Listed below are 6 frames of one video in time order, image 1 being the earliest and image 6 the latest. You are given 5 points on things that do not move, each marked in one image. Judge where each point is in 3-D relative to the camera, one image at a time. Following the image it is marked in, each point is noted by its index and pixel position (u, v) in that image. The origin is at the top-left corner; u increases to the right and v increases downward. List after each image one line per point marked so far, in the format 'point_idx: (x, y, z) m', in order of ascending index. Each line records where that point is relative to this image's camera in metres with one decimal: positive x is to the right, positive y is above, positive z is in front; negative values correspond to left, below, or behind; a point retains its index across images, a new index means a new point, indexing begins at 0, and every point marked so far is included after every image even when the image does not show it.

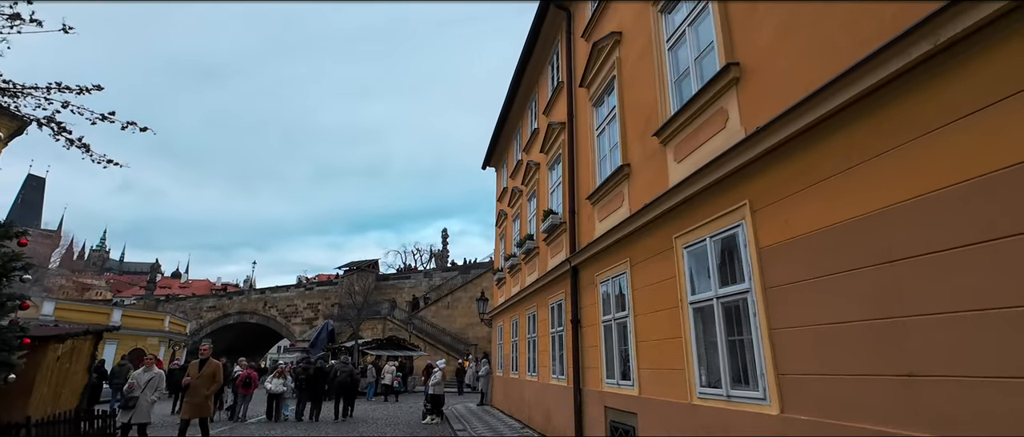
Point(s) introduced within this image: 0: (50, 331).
0: (-9.1, -2.2, +9.6) m
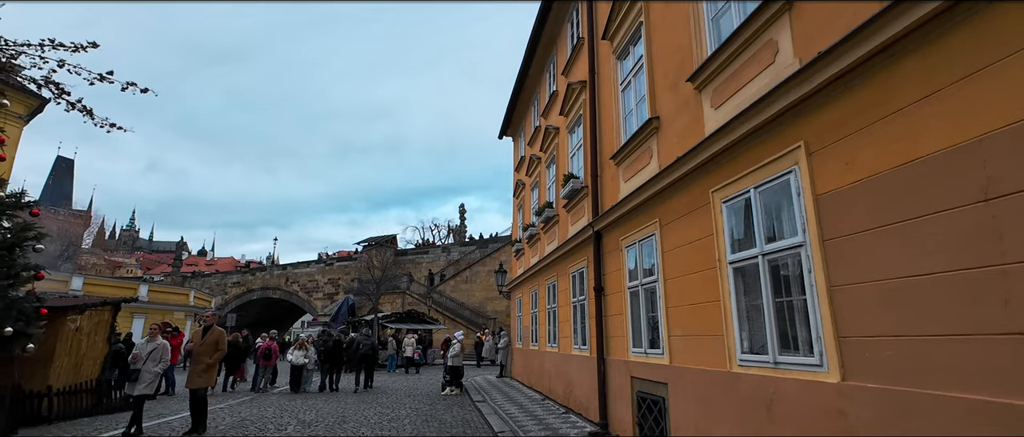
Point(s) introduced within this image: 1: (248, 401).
0: (-8.7, -1.6, +9.6) m
1: (-6.3, -4.3, +11.6) m
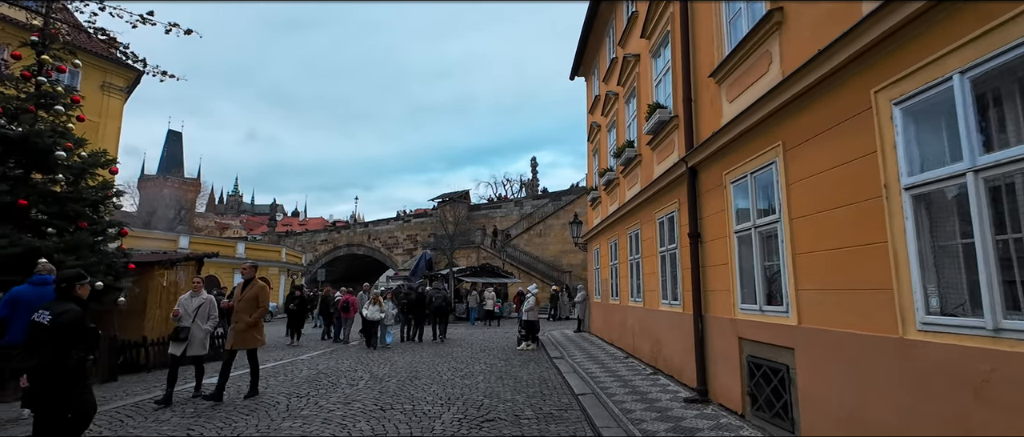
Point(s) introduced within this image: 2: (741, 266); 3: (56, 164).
0: (-7.3, -0.8, +9.9) m
1: (-4.4, -3.2, +11.7) m
2: (+2.6, -0.5, +5.6) m
3: (-7.7, +0.9, +8.2) m
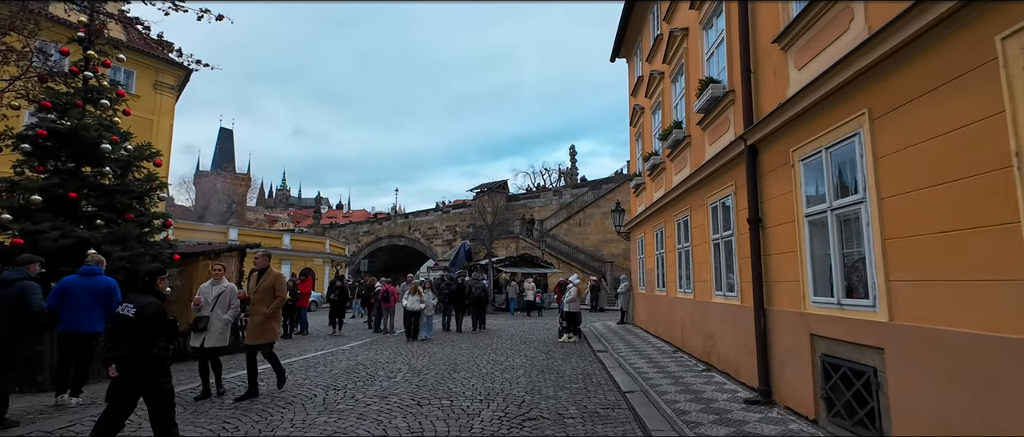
0: (-6.4, -0.6, +10.1) m
1: (-3.5, -3.0, +11.7) m
2: (+3.1, -0.4, +4.9) m
3: (-7.1, +1.1, +8.4) m
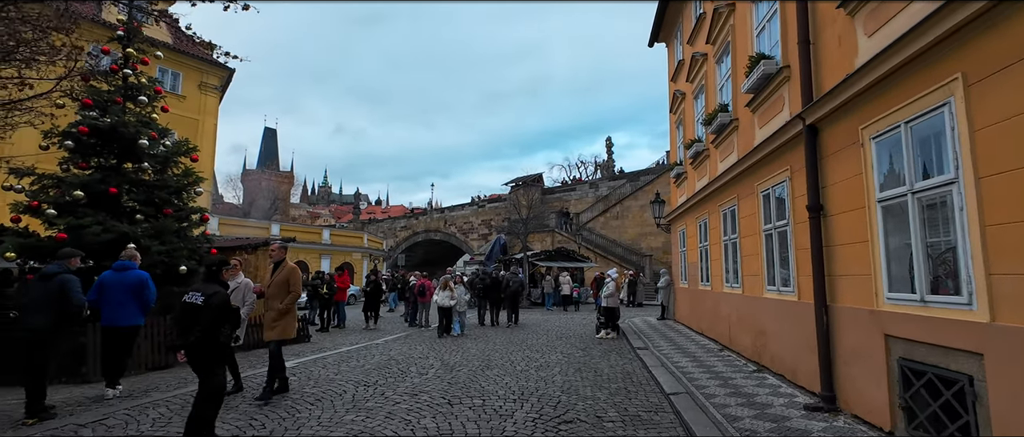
0: (-5.7, -0.5, +10.2) m
1: (-2.6, -2.8, +11.6) m
2: (+3.4, -0.2, +4.4) m
3: (-6.5, +1.2, +8.5) m
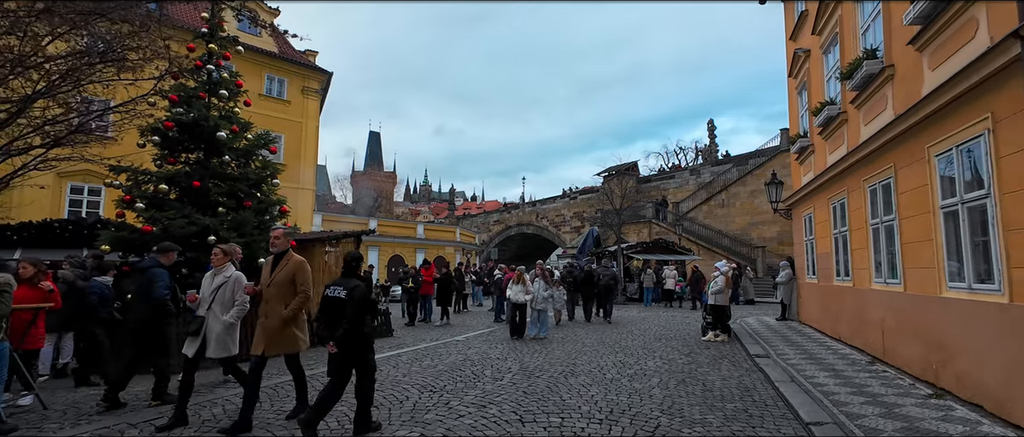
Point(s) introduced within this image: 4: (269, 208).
0: (-4.0, -0.3, +10.1) m
1: (-0.6, -2.6, +10.9) m
2: (+3.8, 0.0, +2.6) m
3: (-5.1, +1.3, +8.6) m
4: (-4.5, +0.2, +9.0) m
